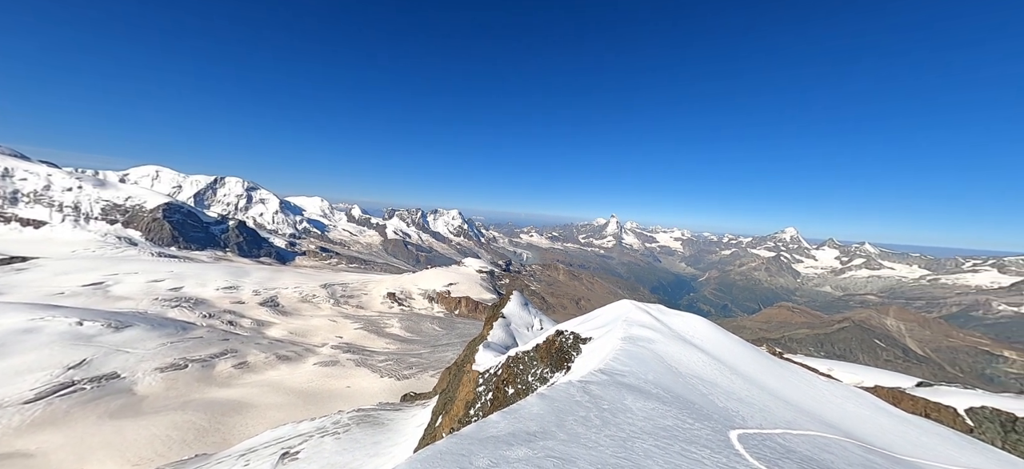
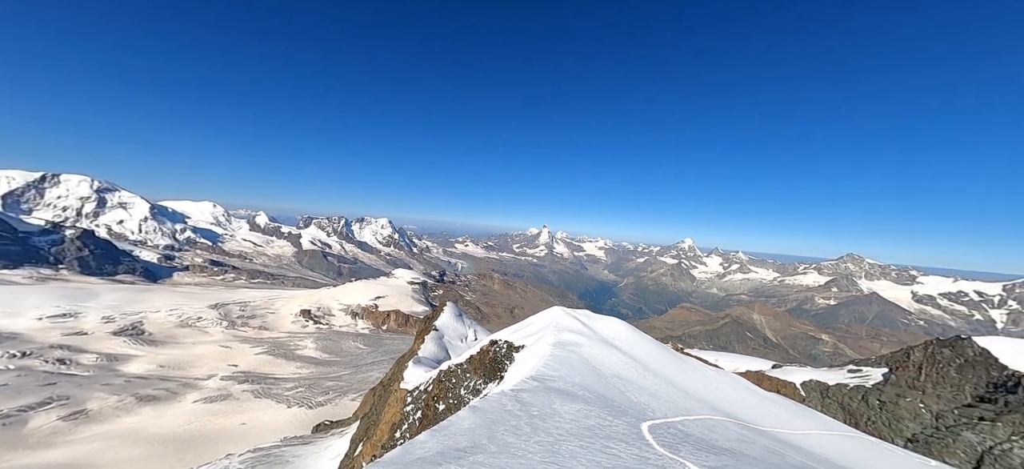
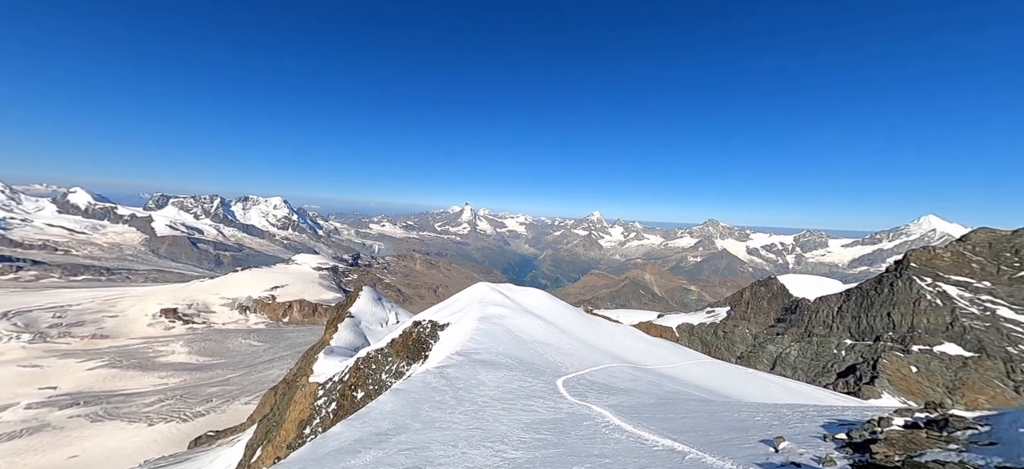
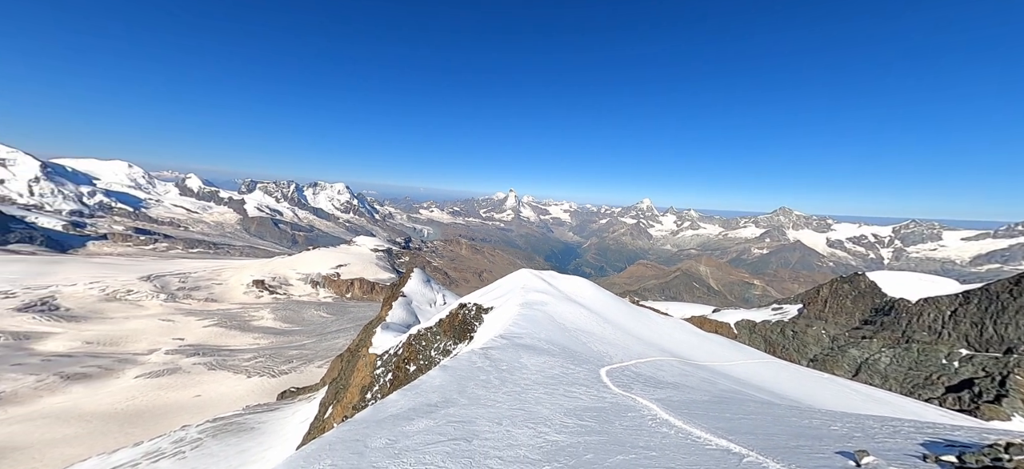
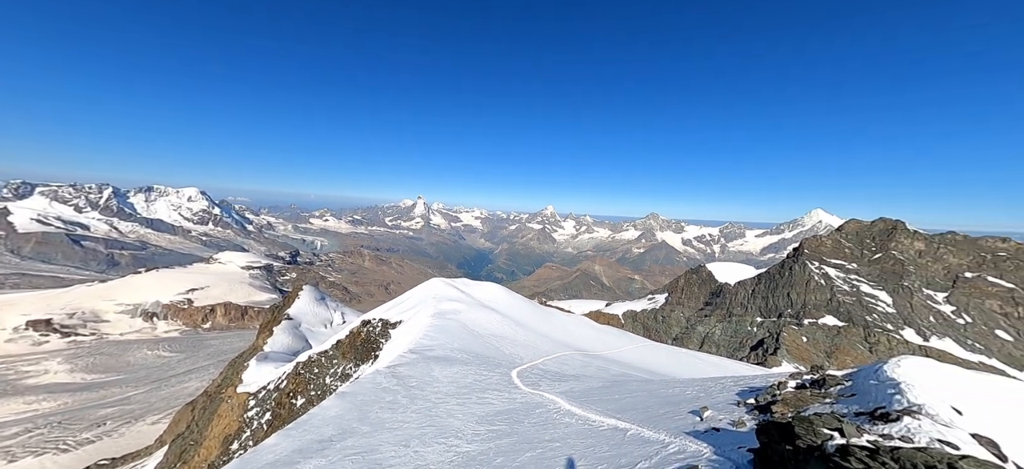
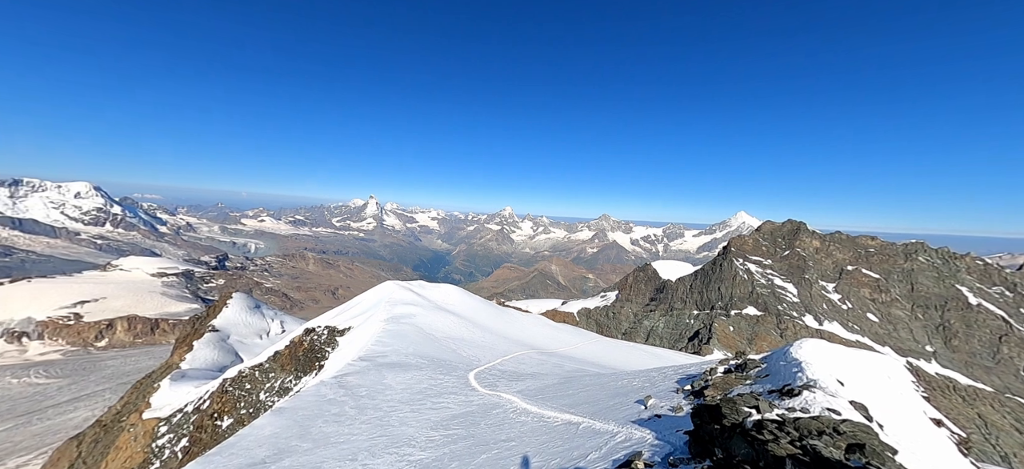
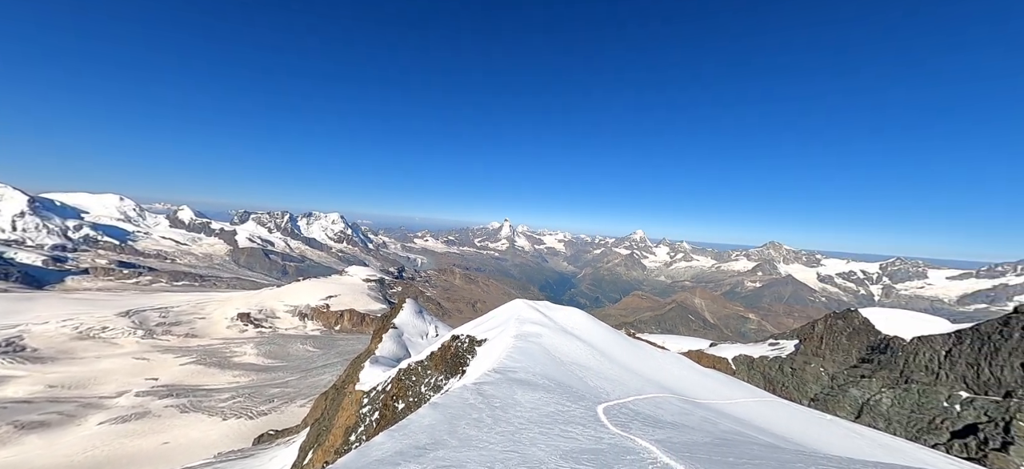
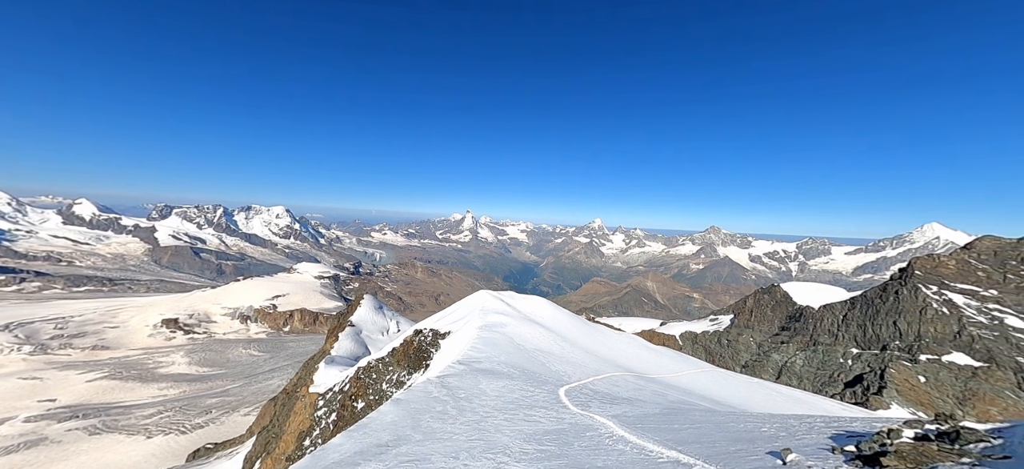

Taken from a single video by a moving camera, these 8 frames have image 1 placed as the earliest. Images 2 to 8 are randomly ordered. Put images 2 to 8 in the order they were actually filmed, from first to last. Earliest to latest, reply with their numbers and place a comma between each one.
2, 7, 8, 4, 3, 5, 6
